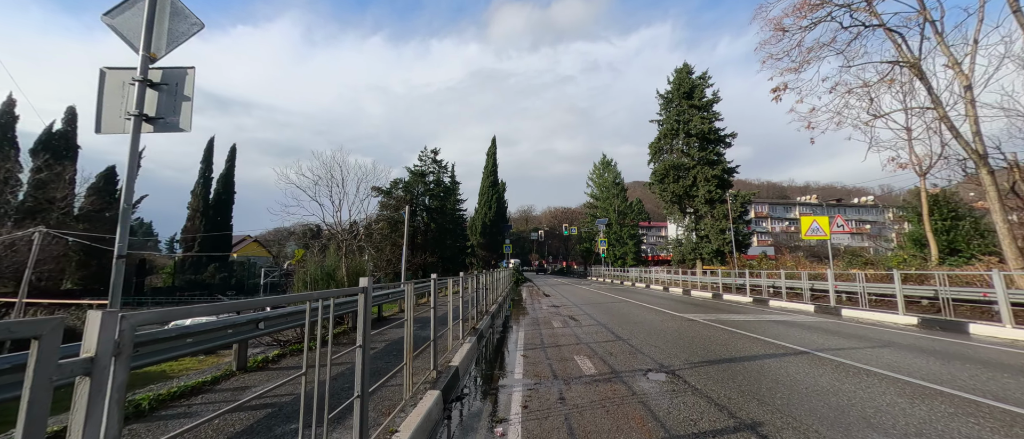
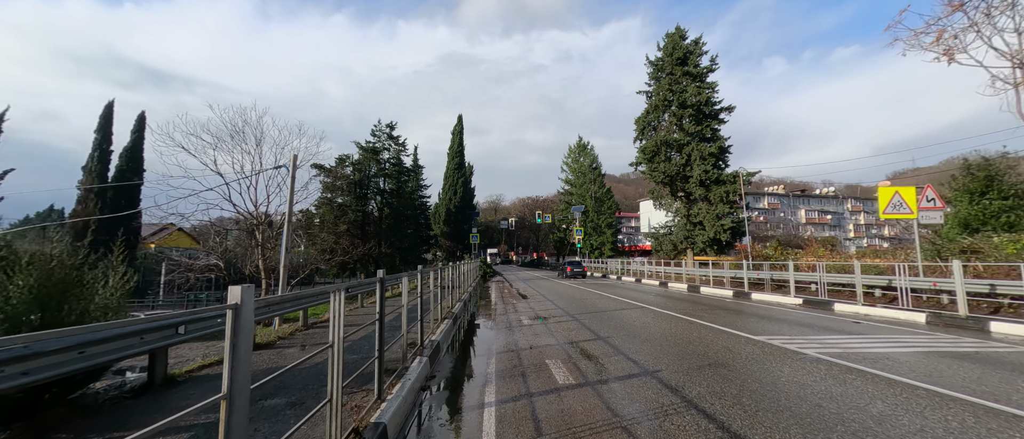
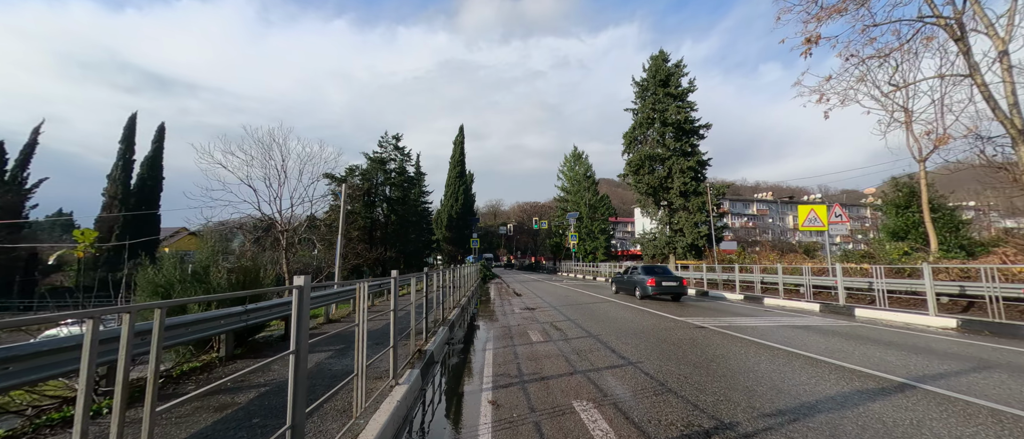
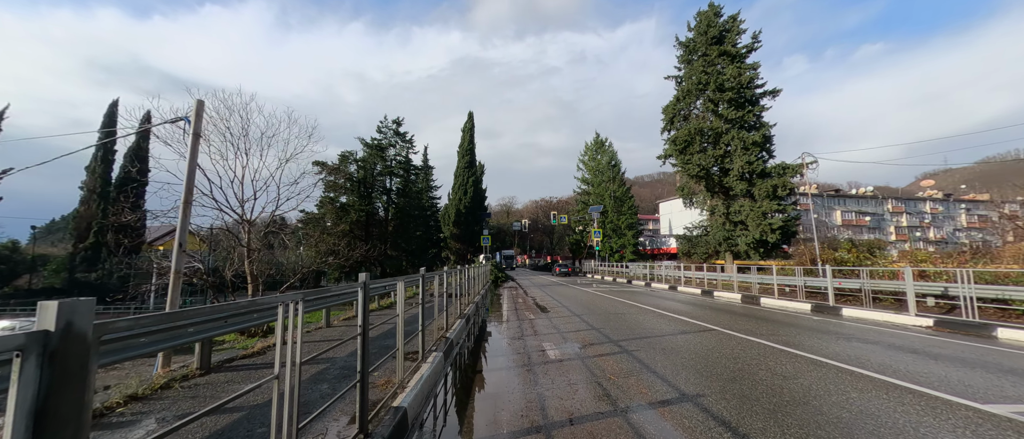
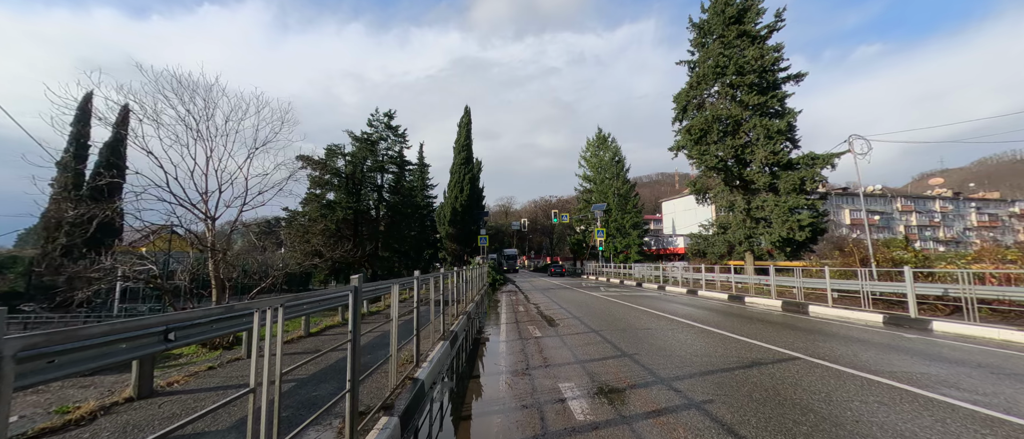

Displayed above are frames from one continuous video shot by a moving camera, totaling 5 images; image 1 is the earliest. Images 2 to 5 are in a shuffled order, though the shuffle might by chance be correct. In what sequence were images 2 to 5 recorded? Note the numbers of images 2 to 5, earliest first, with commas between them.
3, 2, 4, 5
